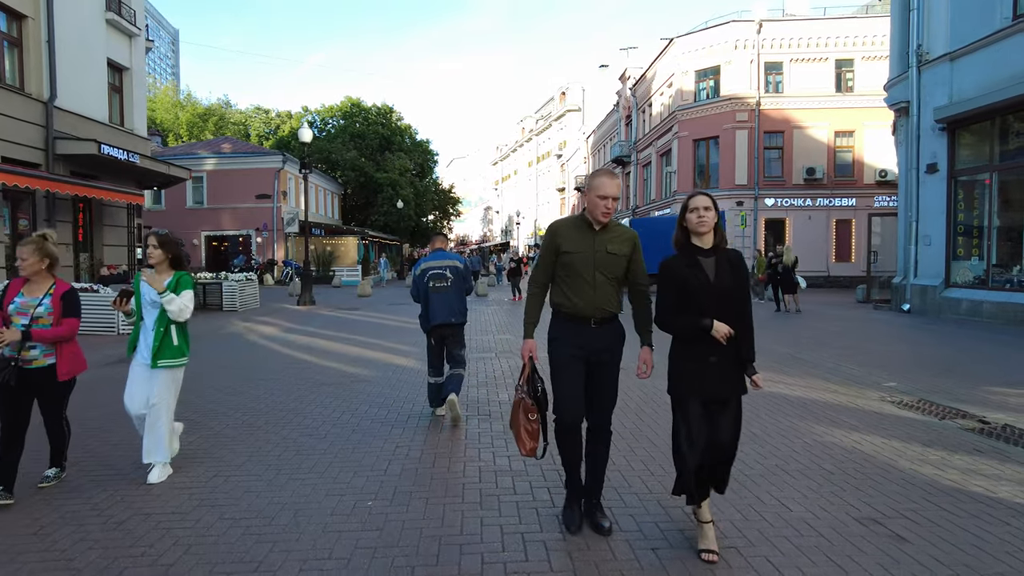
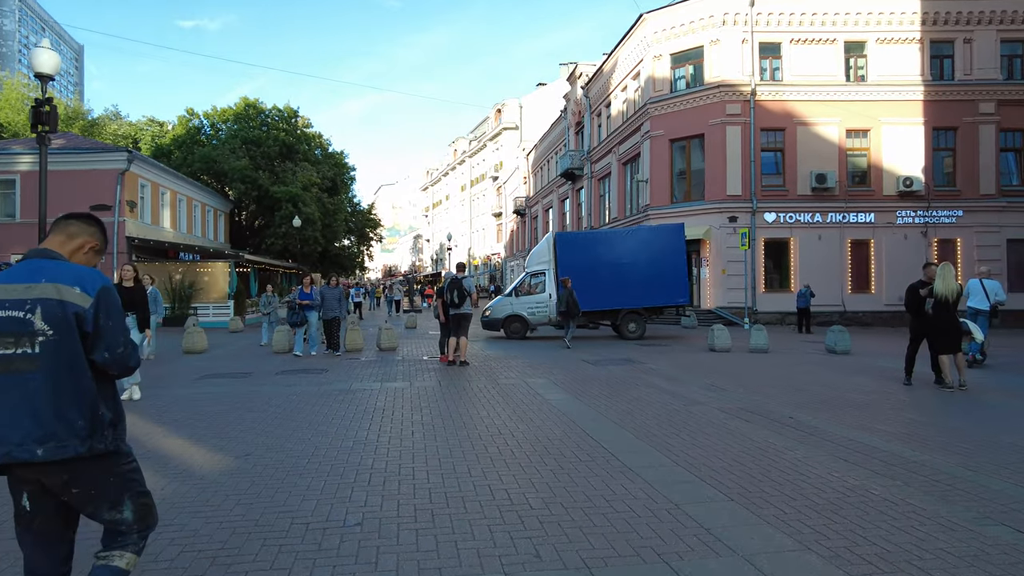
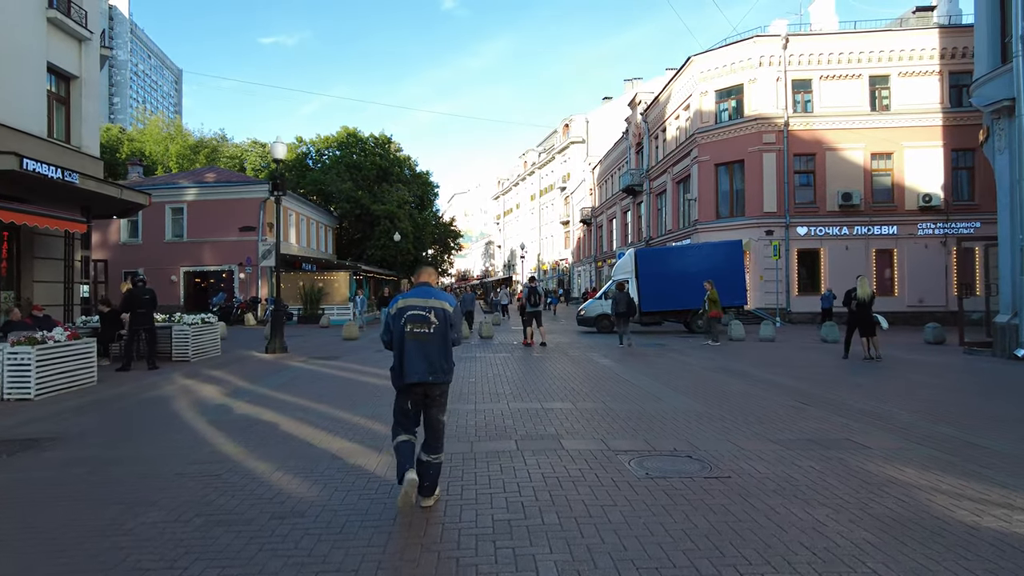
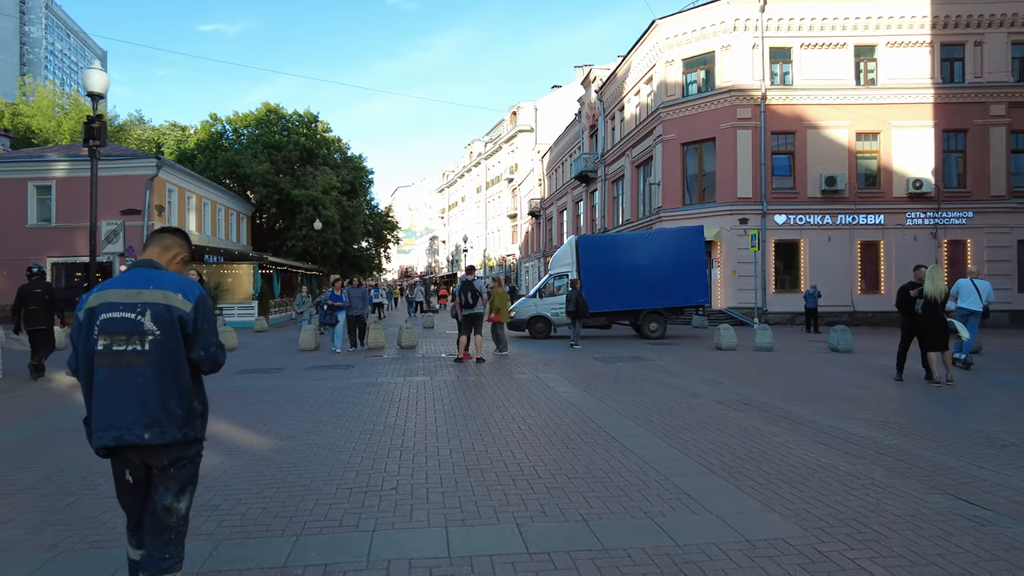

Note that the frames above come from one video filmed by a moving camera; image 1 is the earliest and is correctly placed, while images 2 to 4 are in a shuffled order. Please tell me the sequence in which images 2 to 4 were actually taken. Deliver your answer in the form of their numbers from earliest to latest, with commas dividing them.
3, 4, 2
